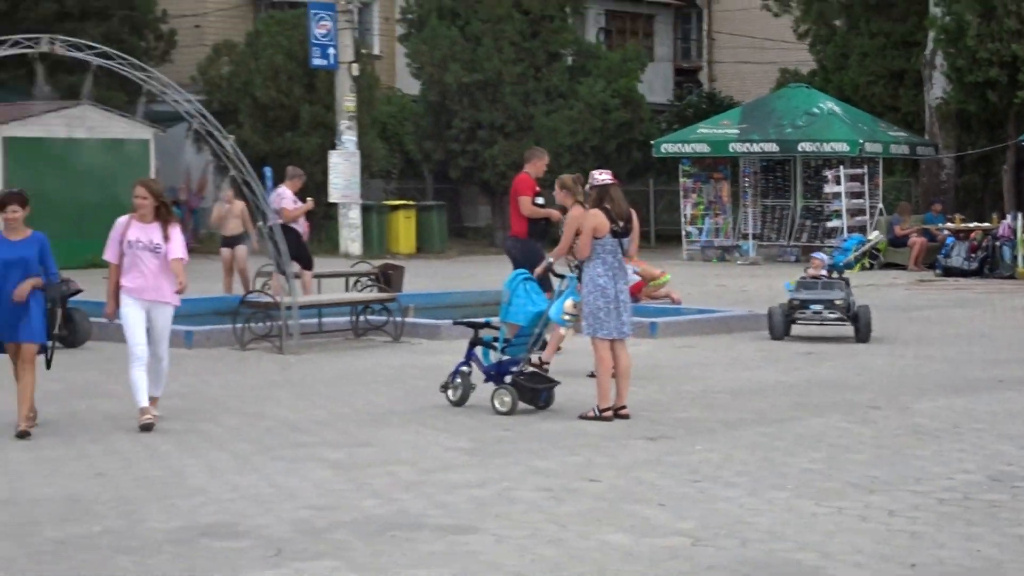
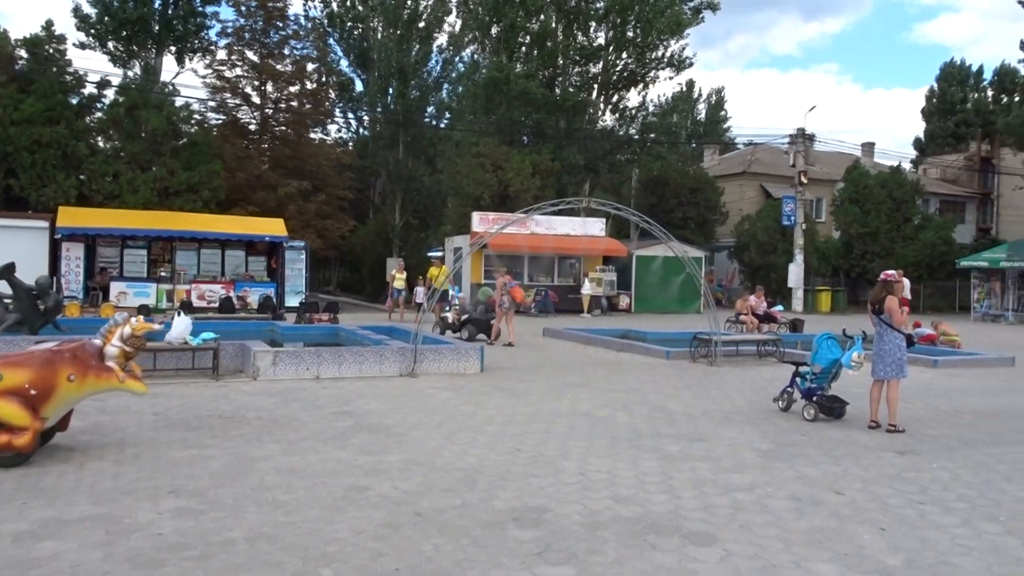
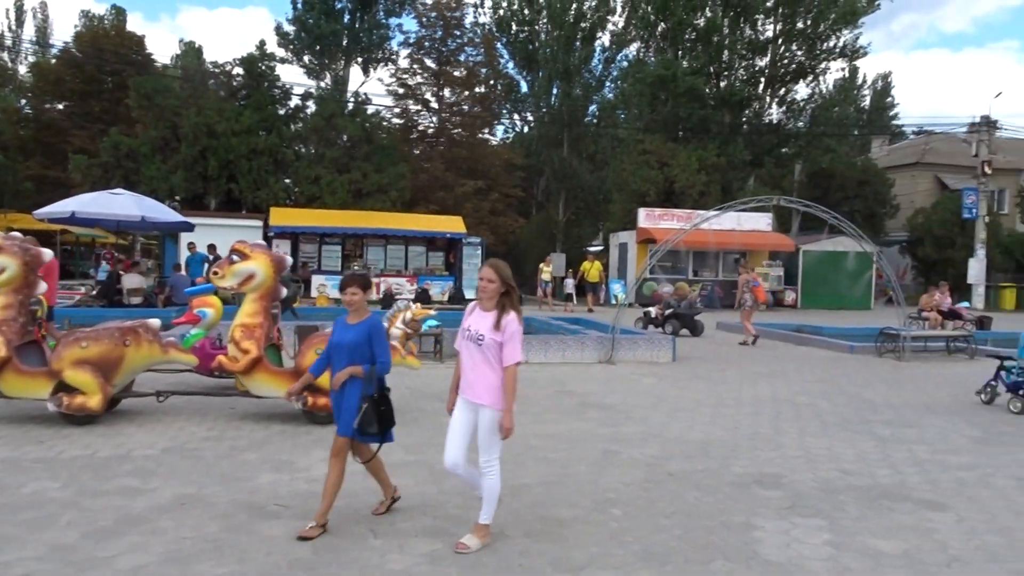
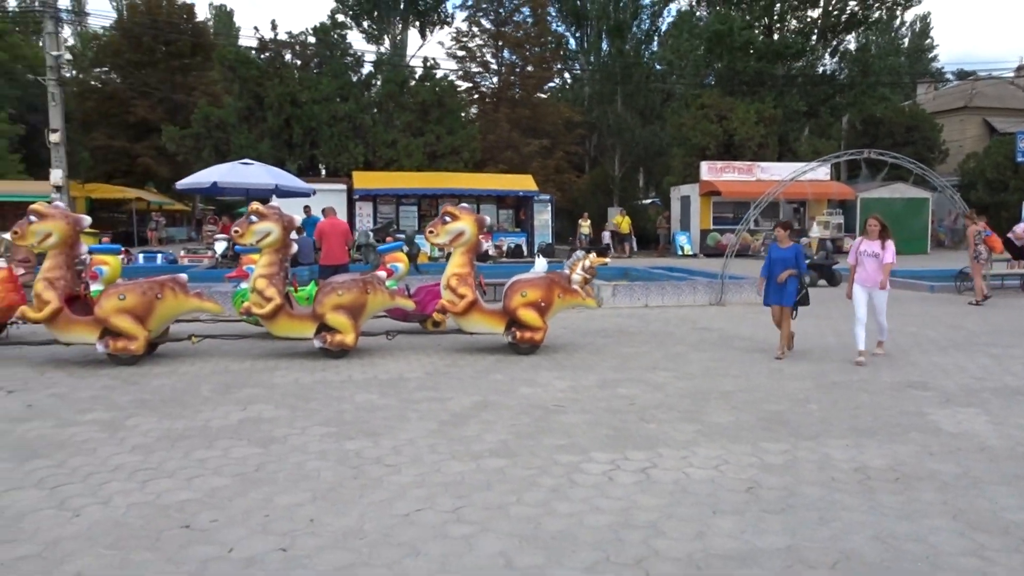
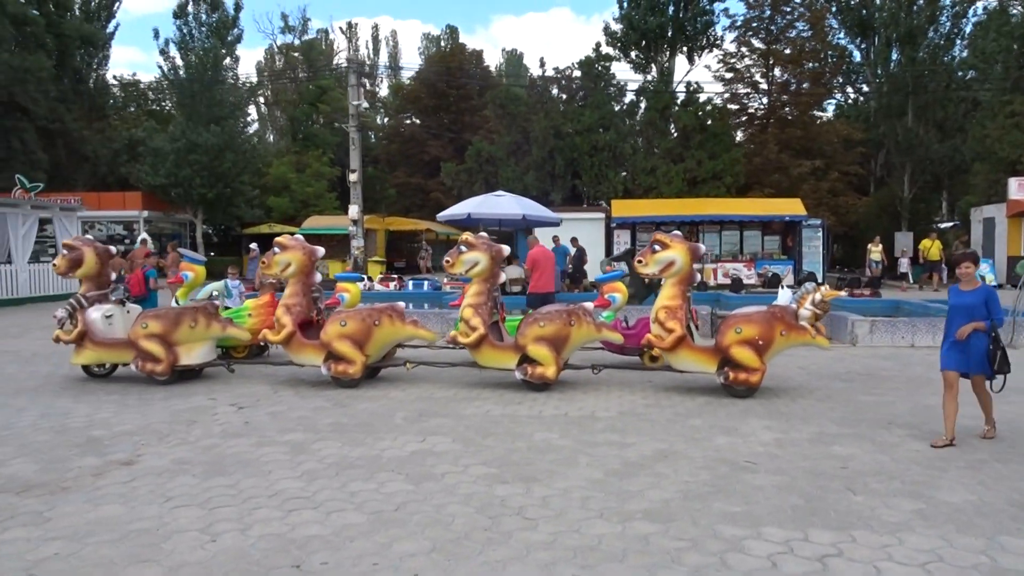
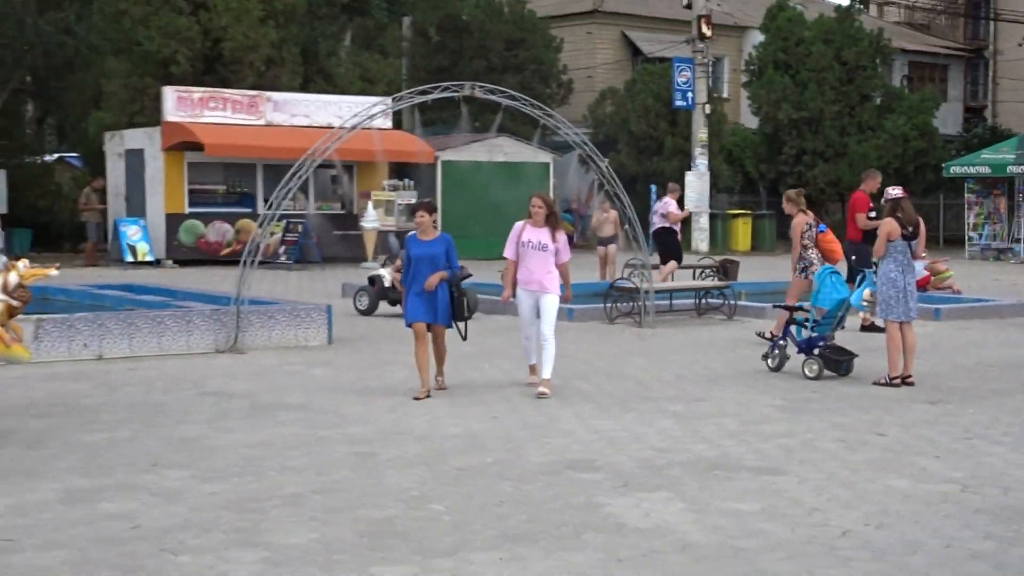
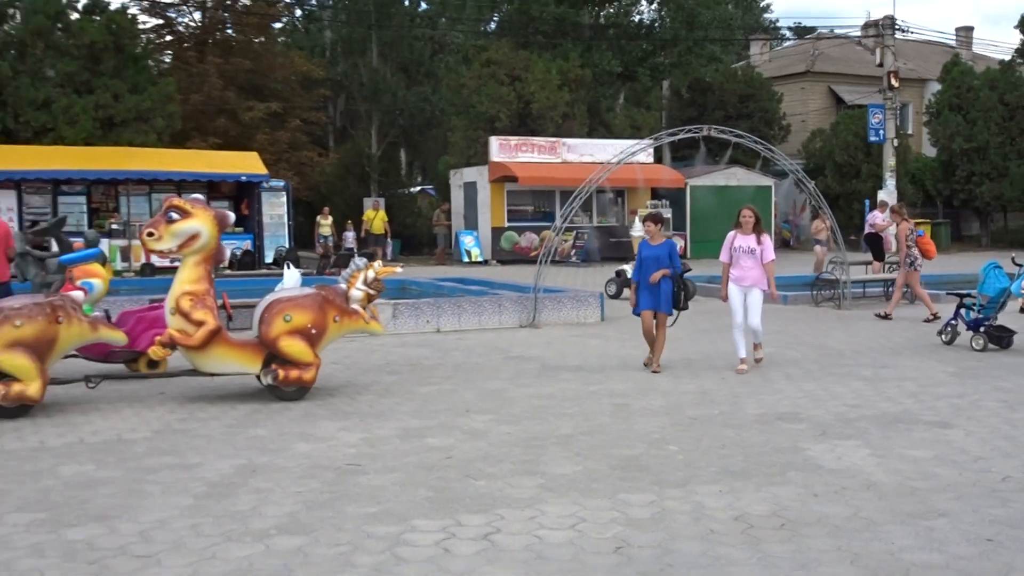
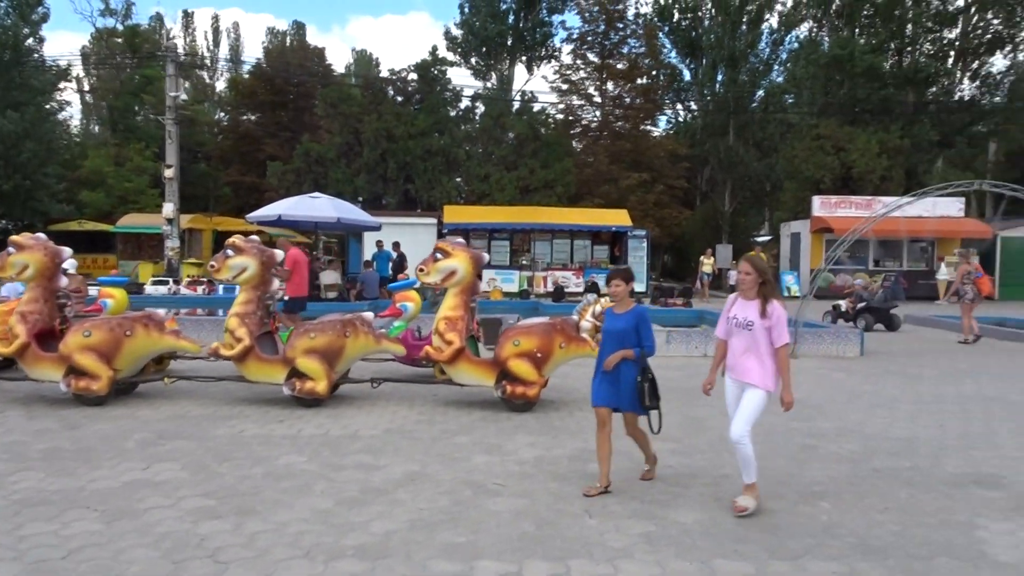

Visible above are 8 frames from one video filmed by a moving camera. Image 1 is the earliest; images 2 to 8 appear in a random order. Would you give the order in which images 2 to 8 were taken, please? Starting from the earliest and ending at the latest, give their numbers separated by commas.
6, 7, 4, 5, 8, 3, 2
